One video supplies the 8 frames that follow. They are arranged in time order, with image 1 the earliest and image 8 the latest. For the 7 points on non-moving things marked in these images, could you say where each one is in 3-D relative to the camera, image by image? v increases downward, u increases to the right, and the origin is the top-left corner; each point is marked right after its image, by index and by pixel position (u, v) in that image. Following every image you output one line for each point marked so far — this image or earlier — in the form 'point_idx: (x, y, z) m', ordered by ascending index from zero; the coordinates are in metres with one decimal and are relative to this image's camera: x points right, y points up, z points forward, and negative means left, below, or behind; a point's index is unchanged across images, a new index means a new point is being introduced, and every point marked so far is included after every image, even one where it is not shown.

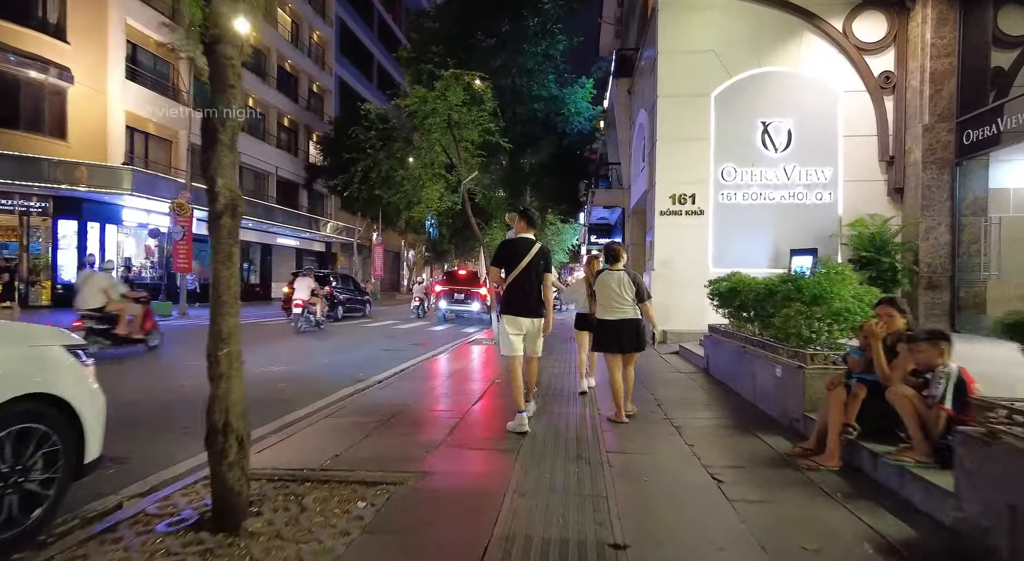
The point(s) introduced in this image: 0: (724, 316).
0: (+3.2, -0.5, +8.7) m
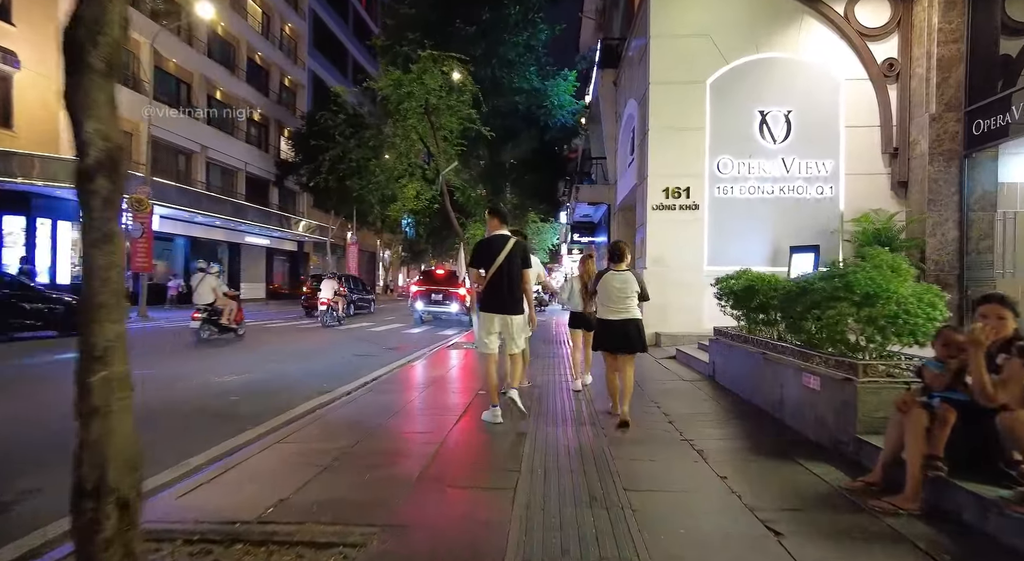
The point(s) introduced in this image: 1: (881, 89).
0: (+3.0, -0.5, +7.8) m
1: (+7.8, +4.1, +12.7) m
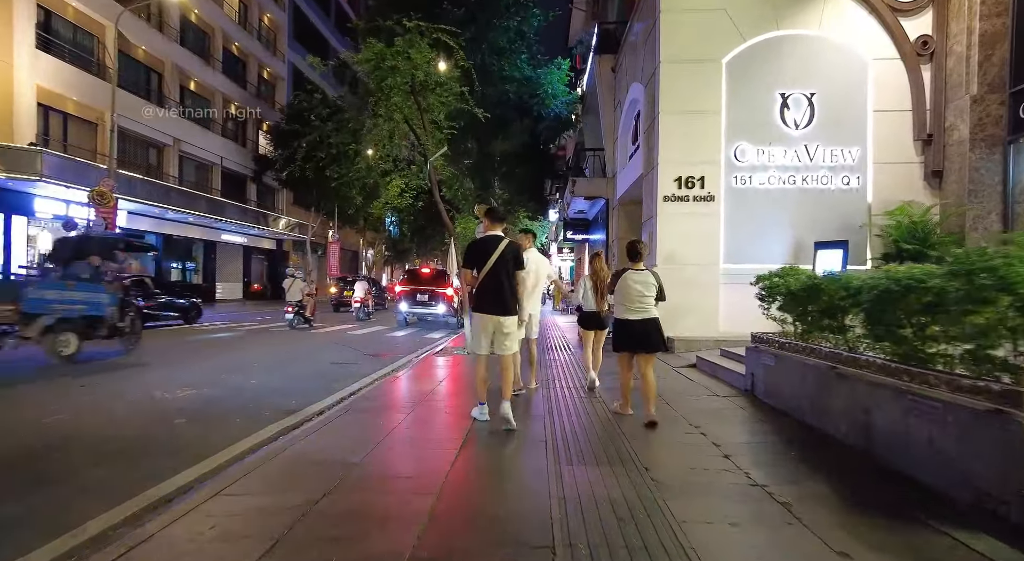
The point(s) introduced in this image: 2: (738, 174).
0: (+3.1, -0.5, +6.6) m
1: (+7.8, +4.1, +11.6) m
2: (+4.6, +2.1, +12.2) m
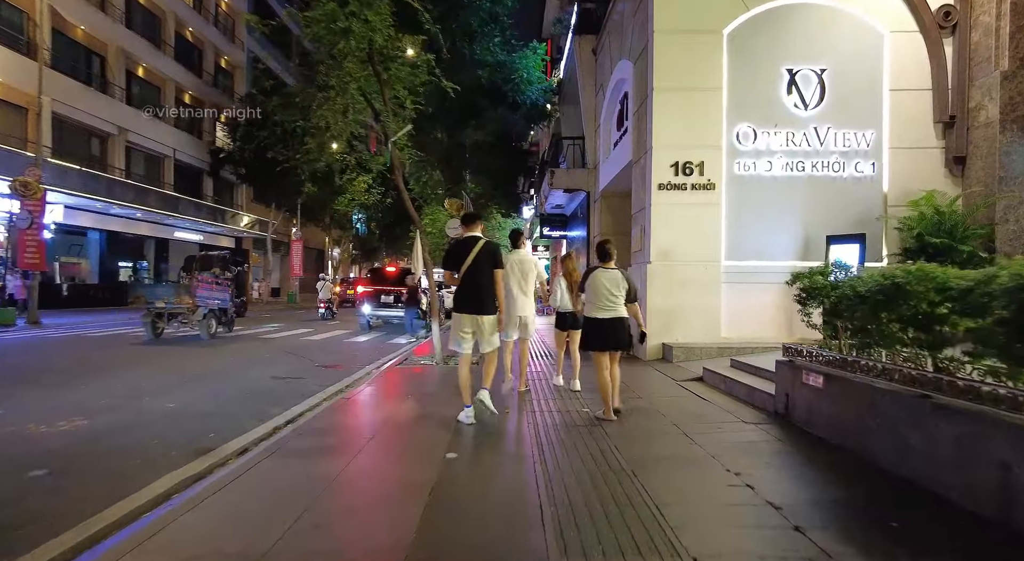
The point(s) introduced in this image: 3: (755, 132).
0: (+2.9, -0.4, +5.2) m
1: (+7.3, +4.1, +10.4) m
2: (+4.1, +2.2, +10.9) m
3: (+4.4, +2.7, +10.9) m
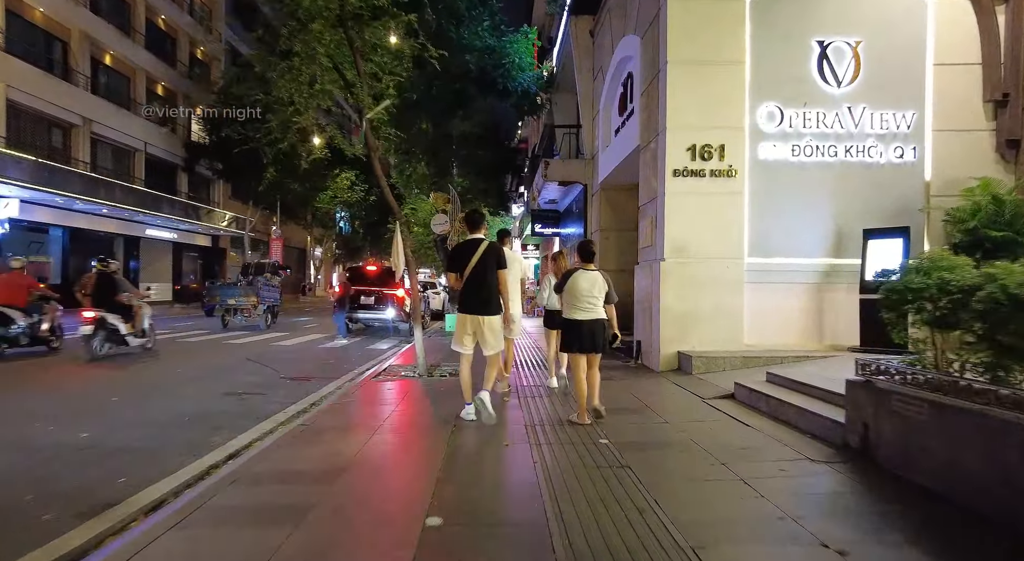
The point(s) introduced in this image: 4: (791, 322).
0: (+2.9, -0.4, +3.8) m
1: (+7.2, +4.1, +9.2) m
2: (+4.0, +2.2, +9.6) m
3: (+4.3, +2.7, +9.6) m
4: (+4.5, -0.7, +9.7) m
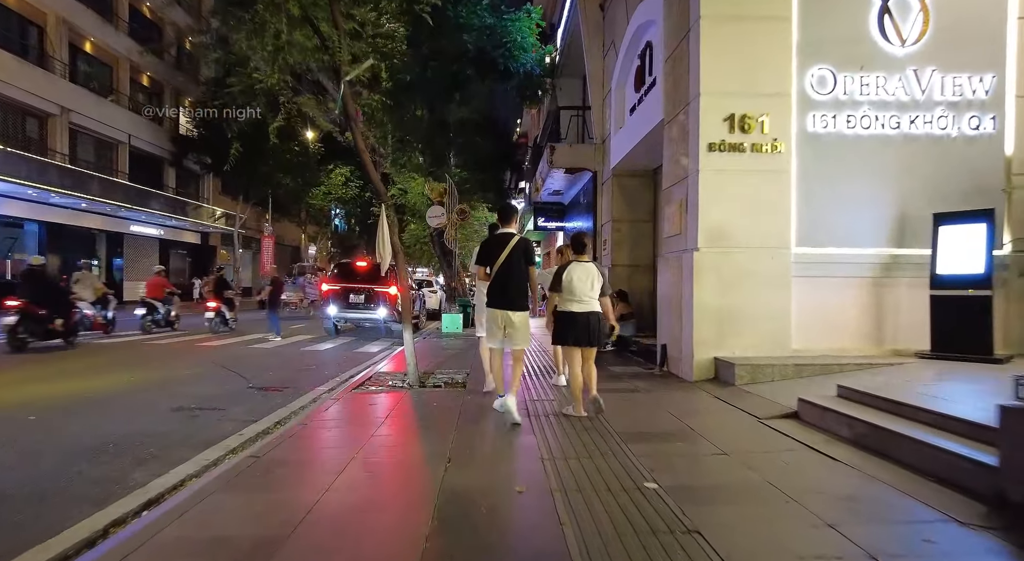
0: (+3.0, -0.4, +2.4) m
1: (+7.3, +4.2, +7.8) m
2: (+4.1, +2.3, +8.2) m
3: (+4.4, +2.8, +8.2) m
4: (+4.6, -0.6, +8.3) m
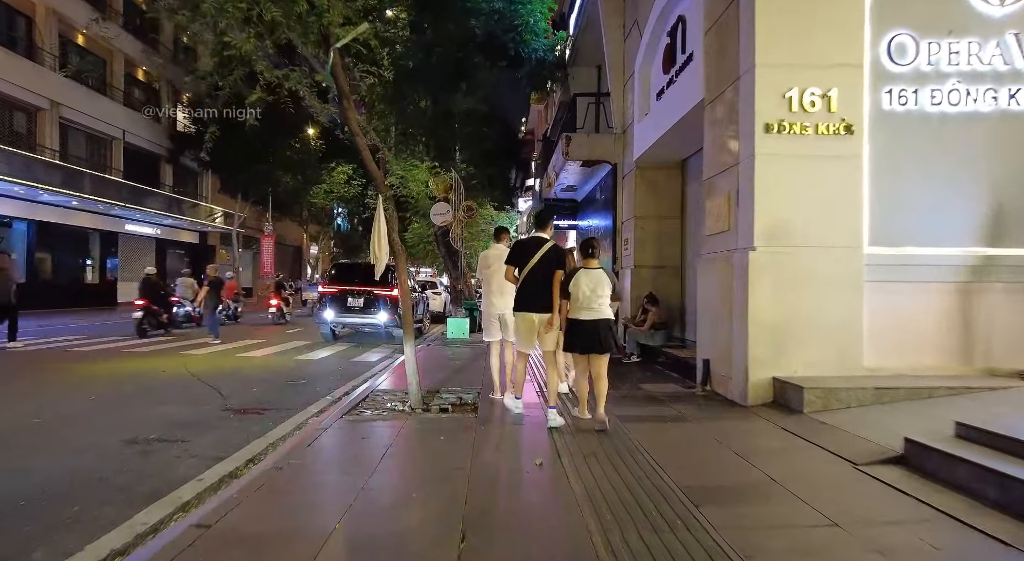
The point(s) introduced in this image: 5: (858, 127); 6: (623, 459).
0: (+3.2, -0.4, +1.1) m
1: (+7.6, +4.1, +6.5) m
2: (+4.4, +2.2, +6.9) m
3: (+4.6, +2.7, +6.9) m
4: (+4.8, -0.6, +7.0) m
5: (+3.9, +1.8, +6.9) m
6: (+1.0, -1.6, +4.9) m
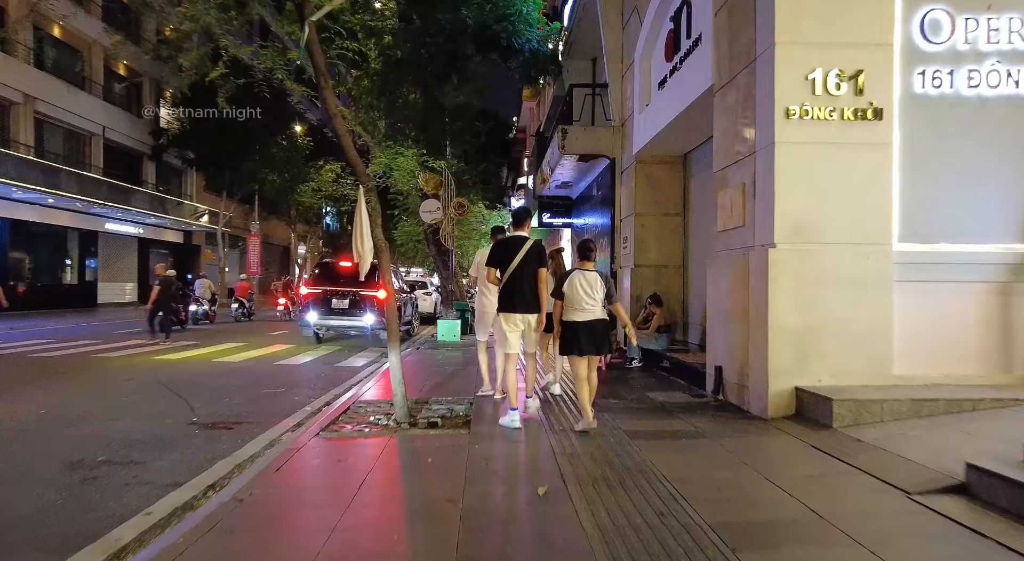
0: (+3.3, -0.4, +0.5) m
1: (+7.5, +4.1, +5.9) m
2: (+4.3, +2.2, +6.3) m
3: (+4.6, +2.7, +6.3) m
4: (+4.7, -0.6, +6.4) m
5: (+3.9, +1.8, +6.2) m
6: (+1.0, -1.6, +4.2) m
